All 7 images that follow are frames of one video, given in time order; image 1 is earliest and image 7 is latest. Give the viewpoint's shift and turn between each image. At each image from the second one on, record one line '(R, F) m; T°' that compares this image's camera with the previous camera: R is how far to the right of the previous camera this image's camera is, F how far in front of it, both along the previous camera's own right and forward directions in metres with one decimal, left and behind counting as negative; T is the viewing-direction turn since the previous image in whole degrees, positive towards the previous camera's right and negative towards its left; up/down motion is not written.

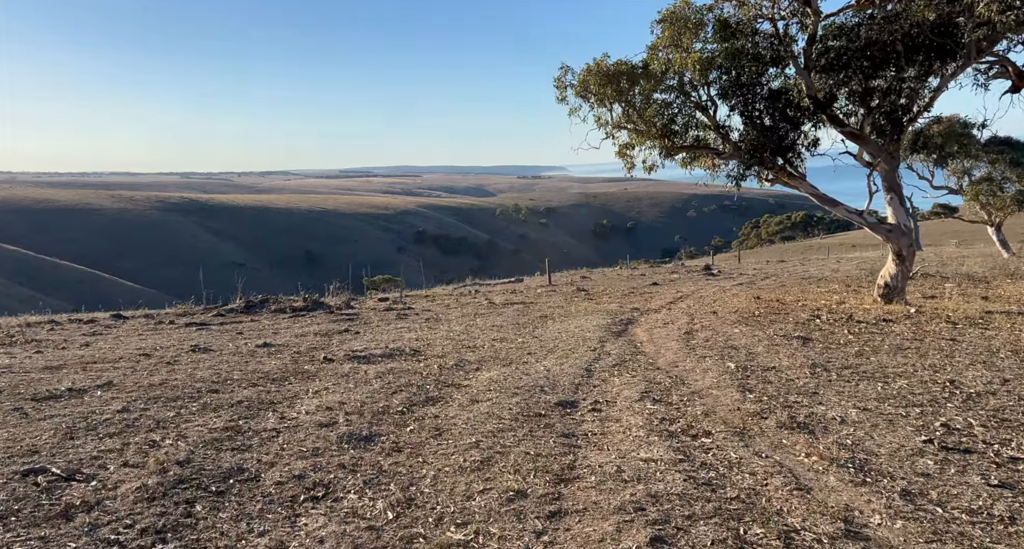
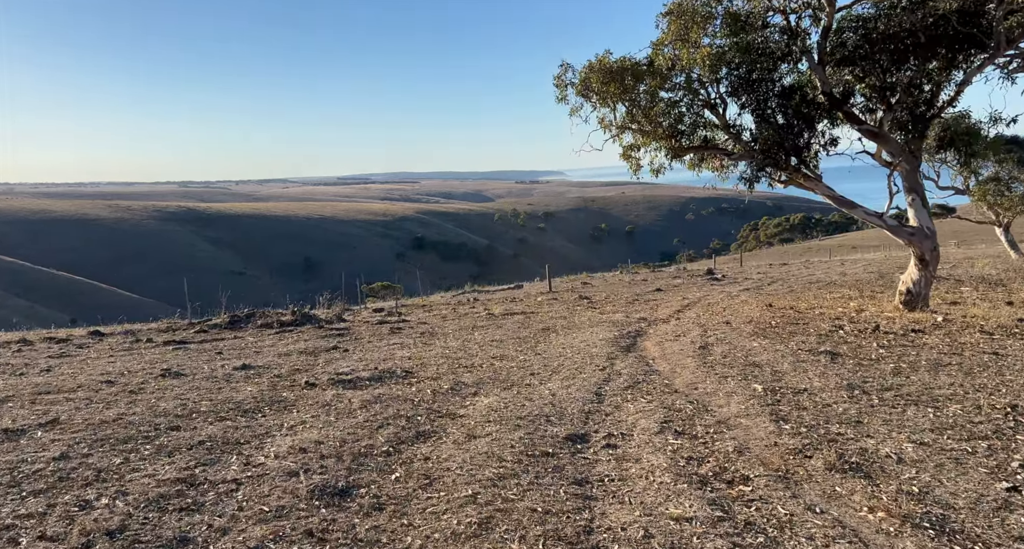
(0.0, +0.8) m; 0°
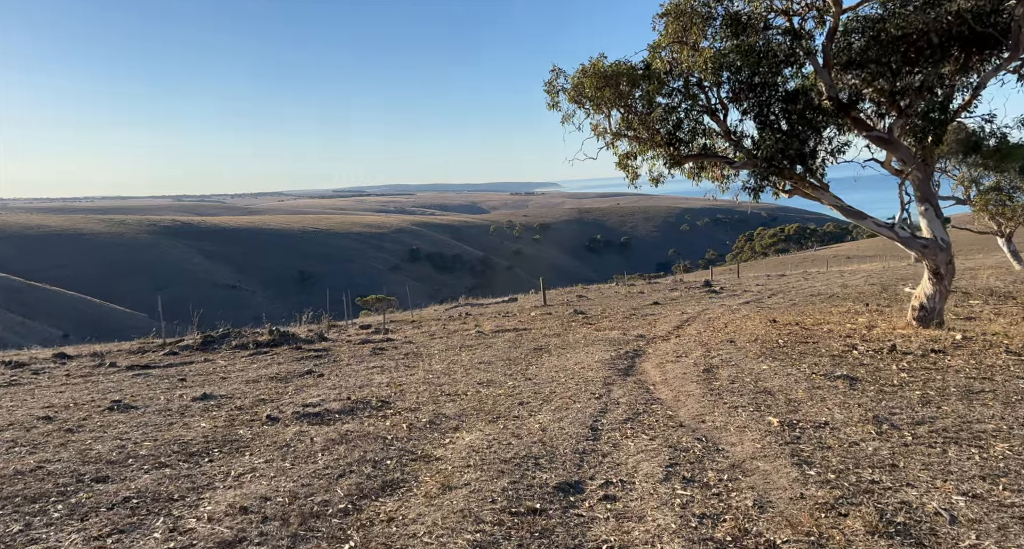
(+0.1, +0.8) m; 0°
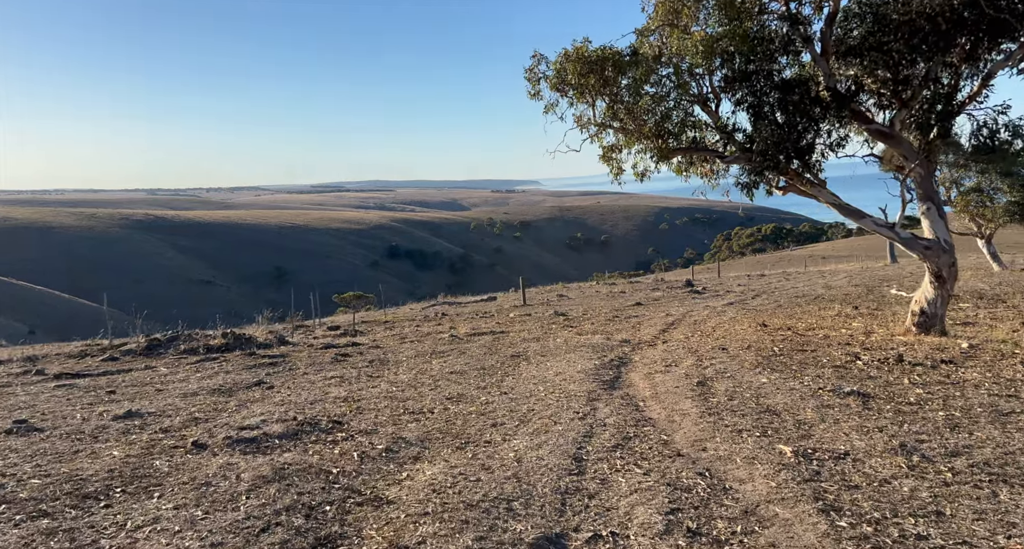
(+0.1, +1.0) m; +2°
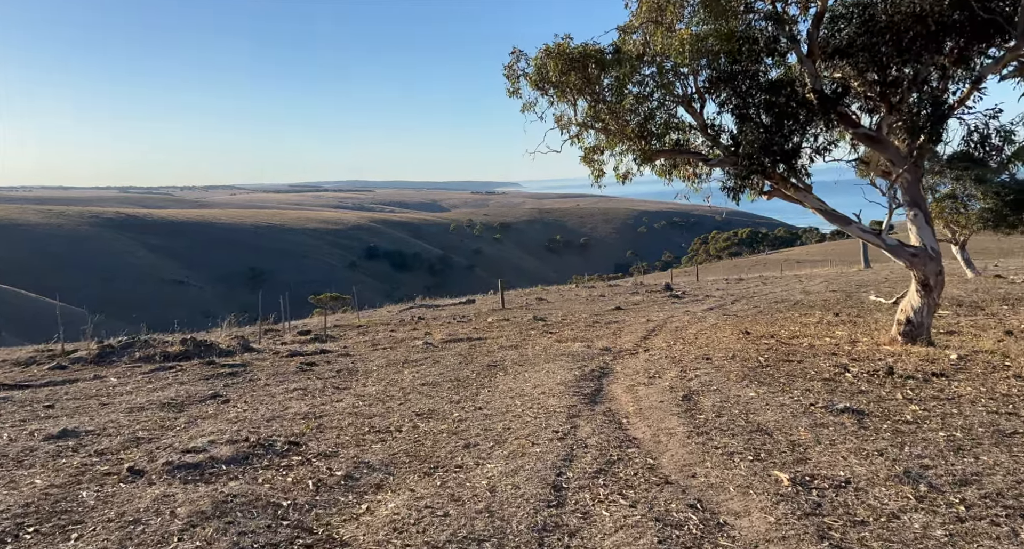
(0.0, +0.5) m; +2°
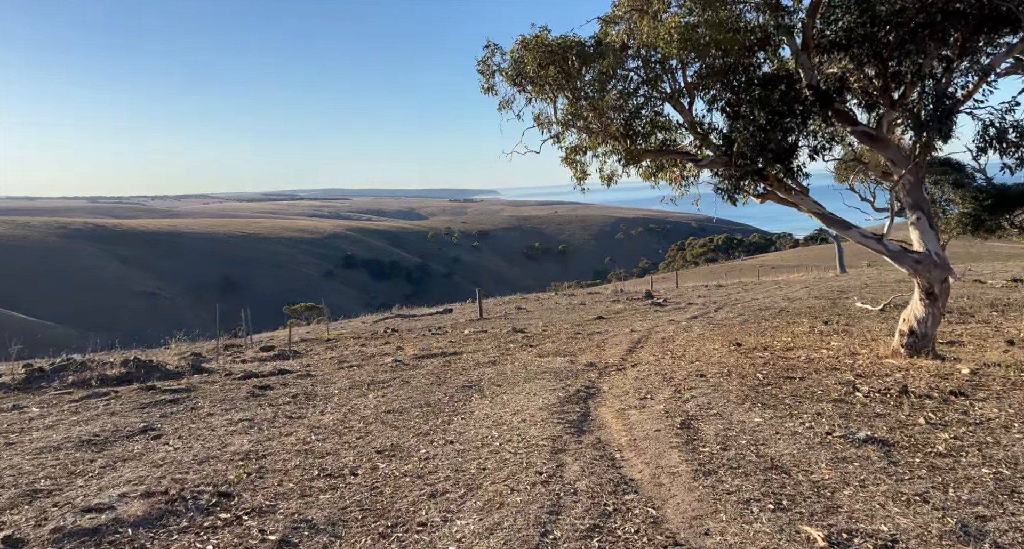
(0.0, +1.0) m; +2°
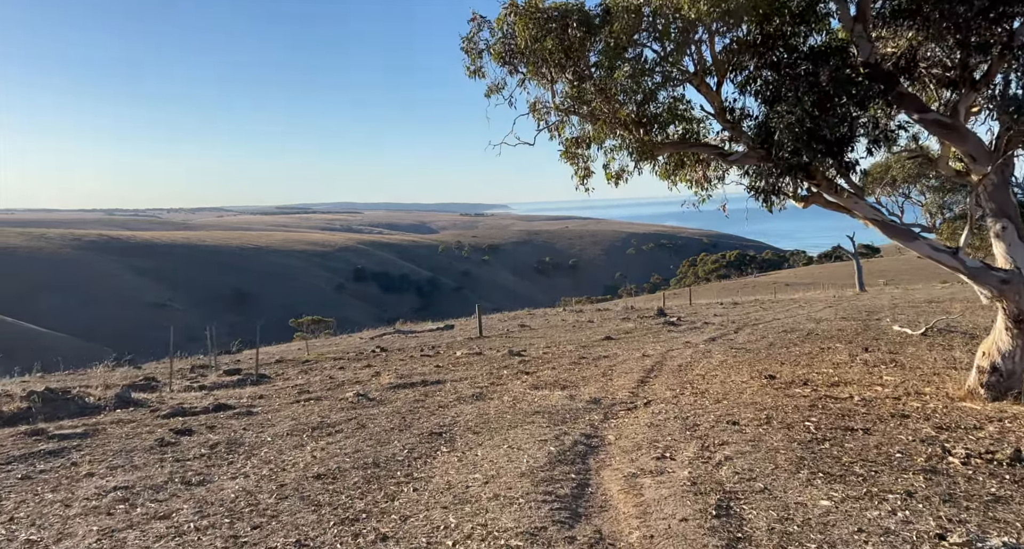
(+0.3, +2.1) m; -1°
